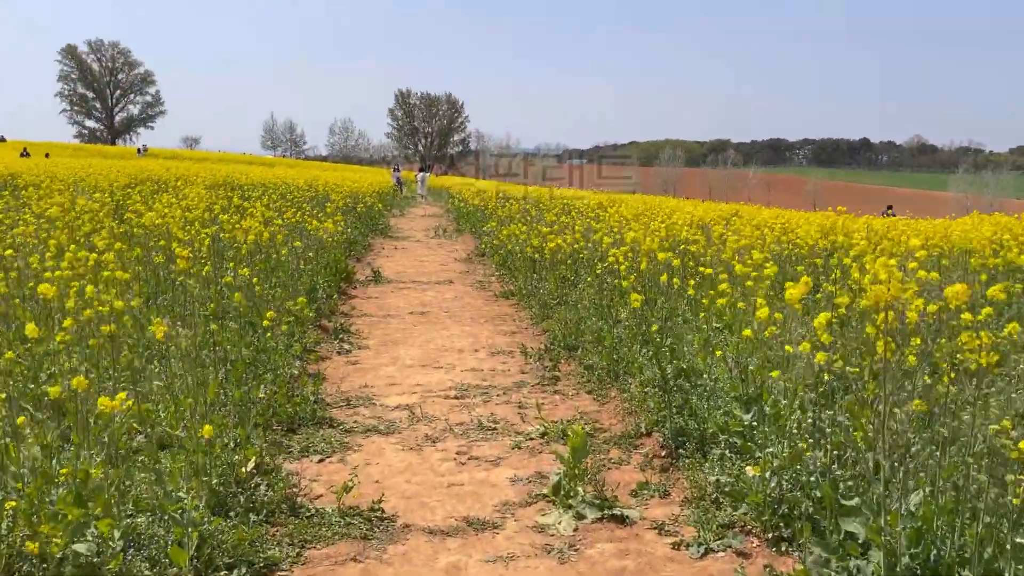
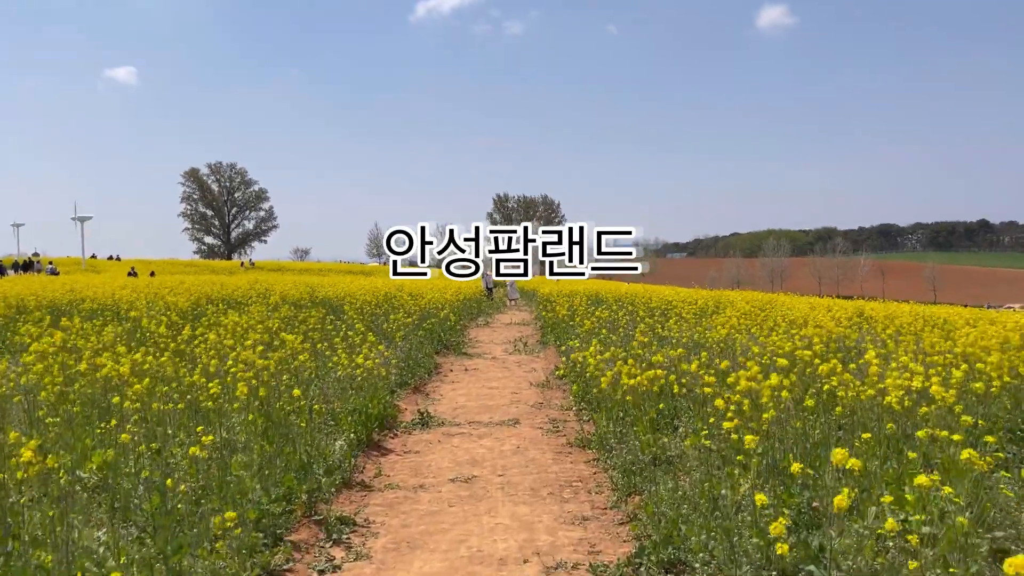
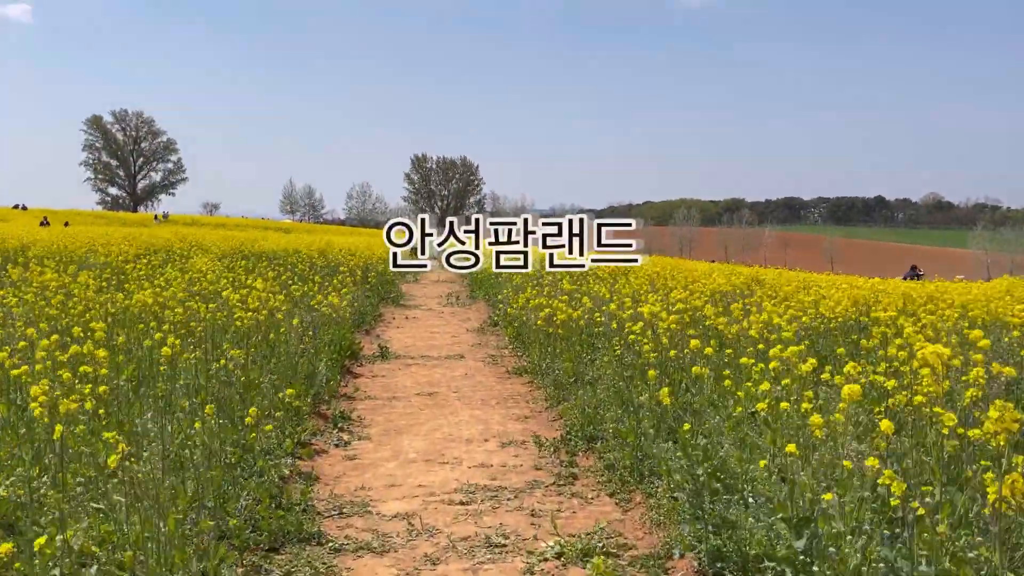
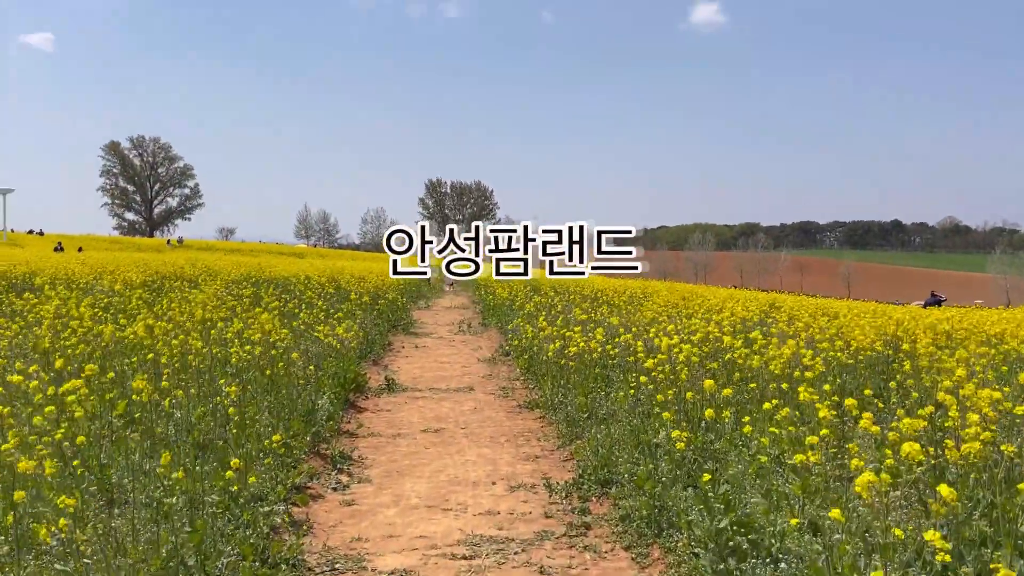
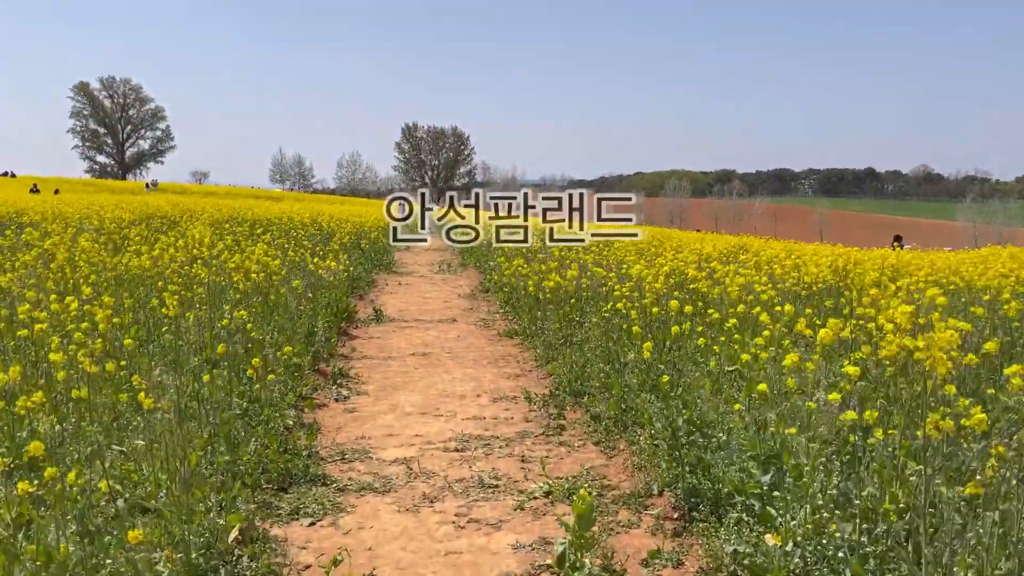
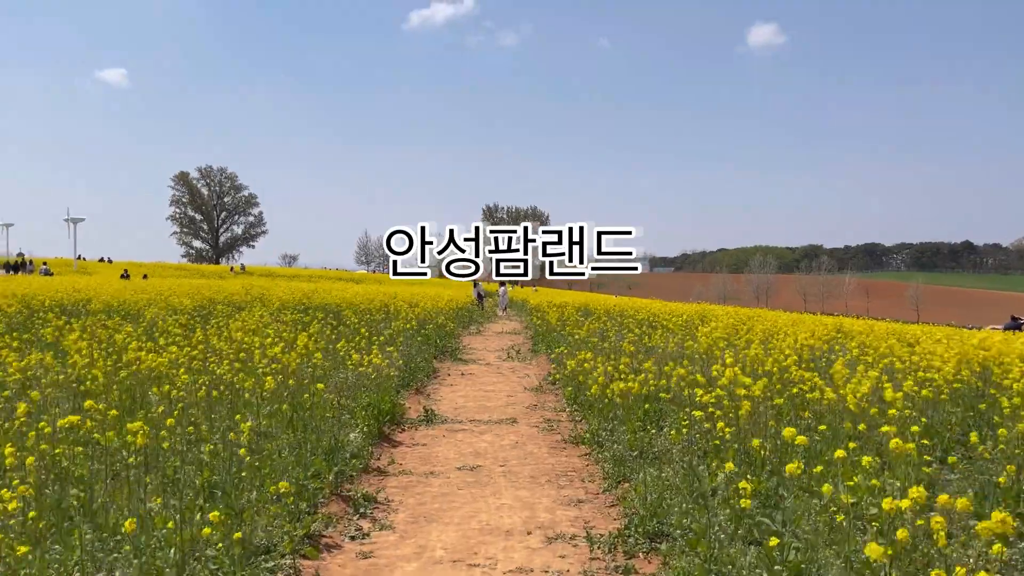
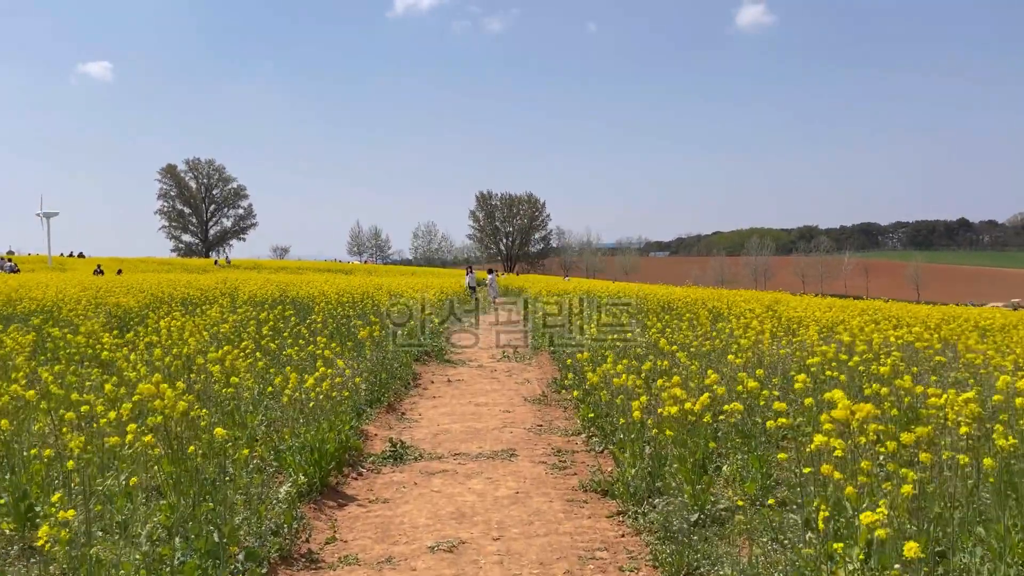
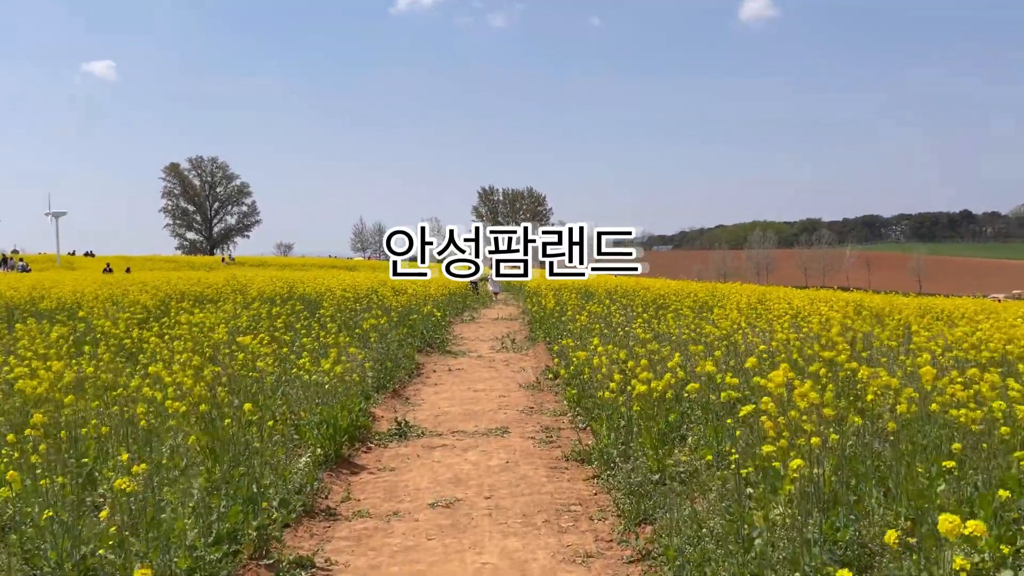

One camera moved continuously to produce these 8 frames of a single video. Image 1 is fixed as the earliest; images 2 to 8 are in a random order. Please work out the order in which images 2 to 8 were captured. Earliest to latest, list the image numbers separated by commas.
5, 3, 4, 6, 2, 8, 7
